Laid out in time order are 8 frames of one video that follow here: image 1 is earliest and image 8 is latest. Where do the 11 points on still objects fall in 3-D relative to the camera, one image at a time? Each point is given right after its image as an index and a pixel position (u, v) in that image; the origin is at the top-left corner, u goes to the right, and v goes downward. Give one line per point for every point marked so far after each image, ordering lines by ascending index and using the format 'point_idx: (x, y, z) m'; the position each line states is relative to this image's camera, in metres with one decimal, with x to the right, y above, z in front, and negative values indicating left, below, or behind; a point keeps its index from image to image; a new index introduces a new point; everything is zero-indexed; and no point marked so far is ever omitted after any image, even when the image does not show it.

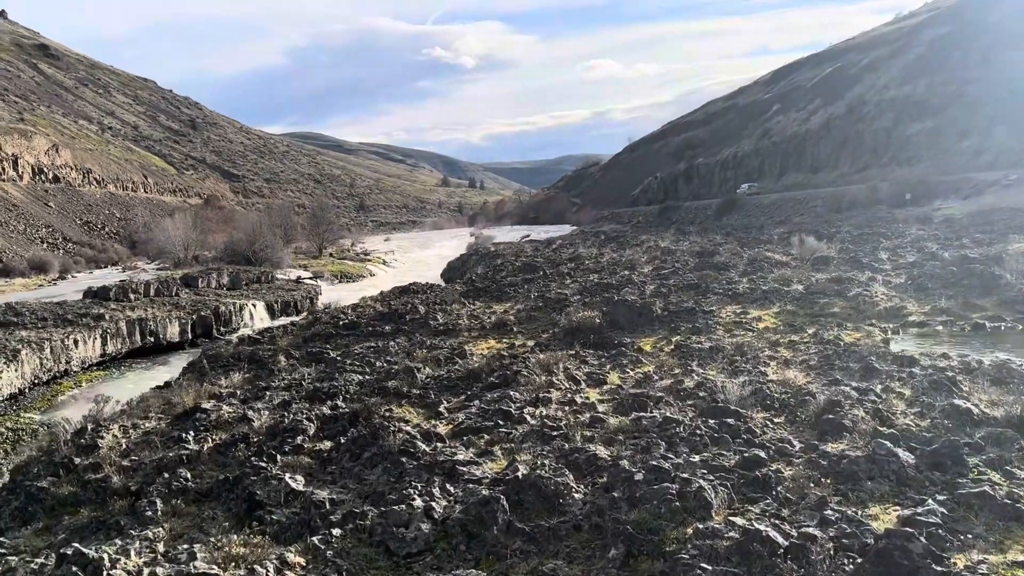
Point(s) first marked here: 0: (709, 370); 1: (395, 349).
0: (+1.6, -0.7, +7.4) m
1: (-1.4, -0.7, +10.7) m
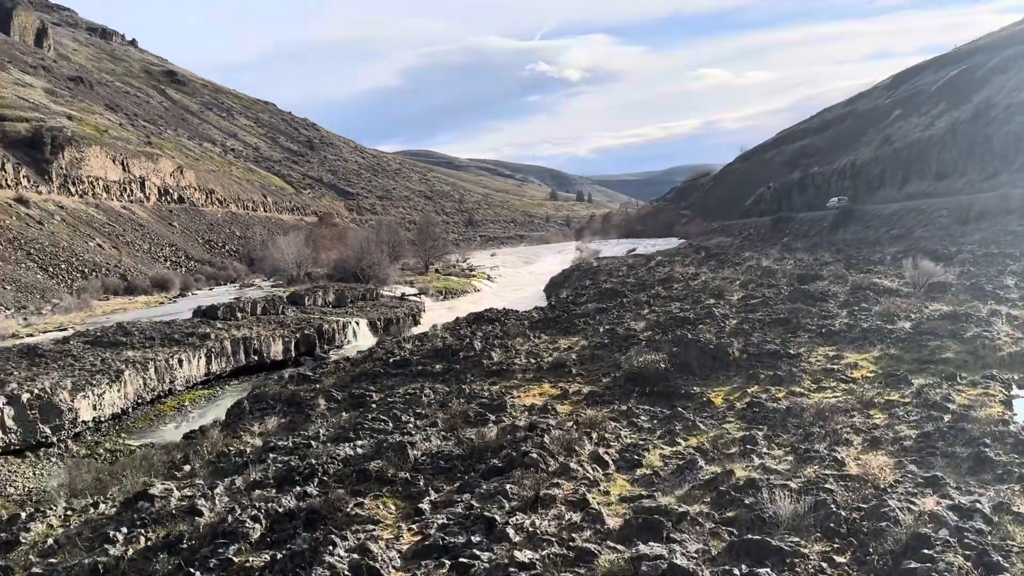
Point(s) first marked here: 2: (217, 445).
0: (+1.7, -1.1, +6.0) m
1: (-0.9, -1.2, +9.6) m
2: (-3.1, -1.7, +9.6) m
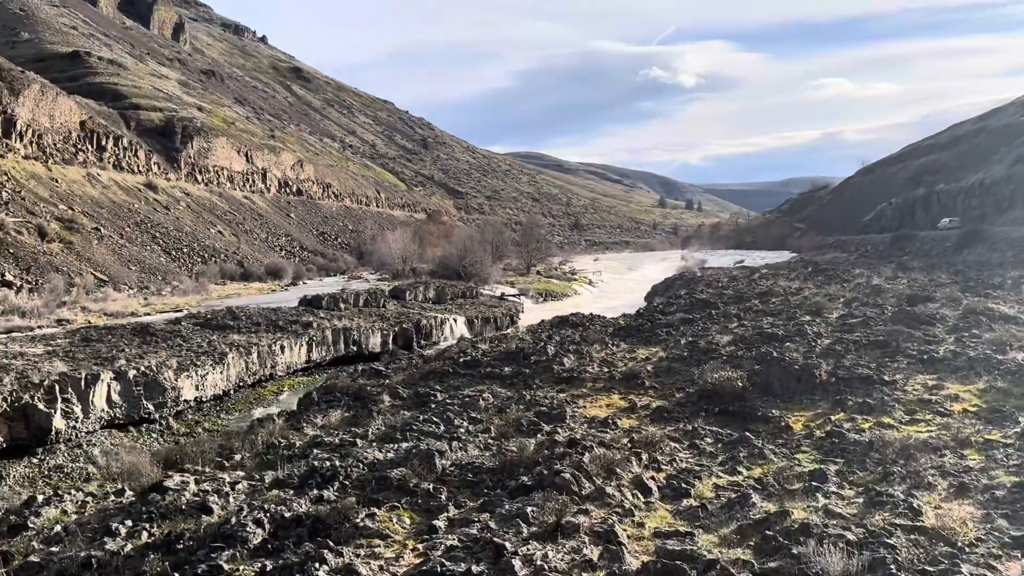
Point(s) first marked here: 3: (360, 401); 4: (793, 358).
0: (+1.9, -1.2, +5.3) m
1: (-0.2, -1.2, +9.2) m
2: (-2.4, -1.5, +9.4) m
3: (-1.9, -1.4, +11.3) m
4: (+3.2, -0.8, +10.4) m
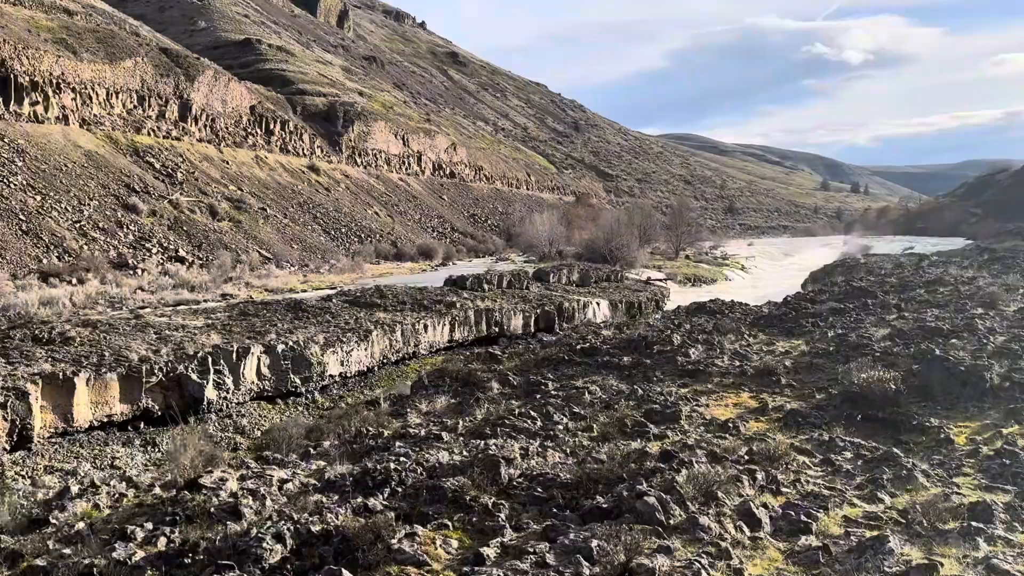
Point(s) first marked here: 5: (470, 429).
0: (+2.3, -1.2, +4.1) m
1: (+0.8, -1.0, +8.3) m
2: (-1.4, -1.3, +8.9) m
3: (-0.5, -1.2, +10.7) m
4: (+4.4, -0.7, +8.9) m
5: (-0.3, -1.1, +7.3) m
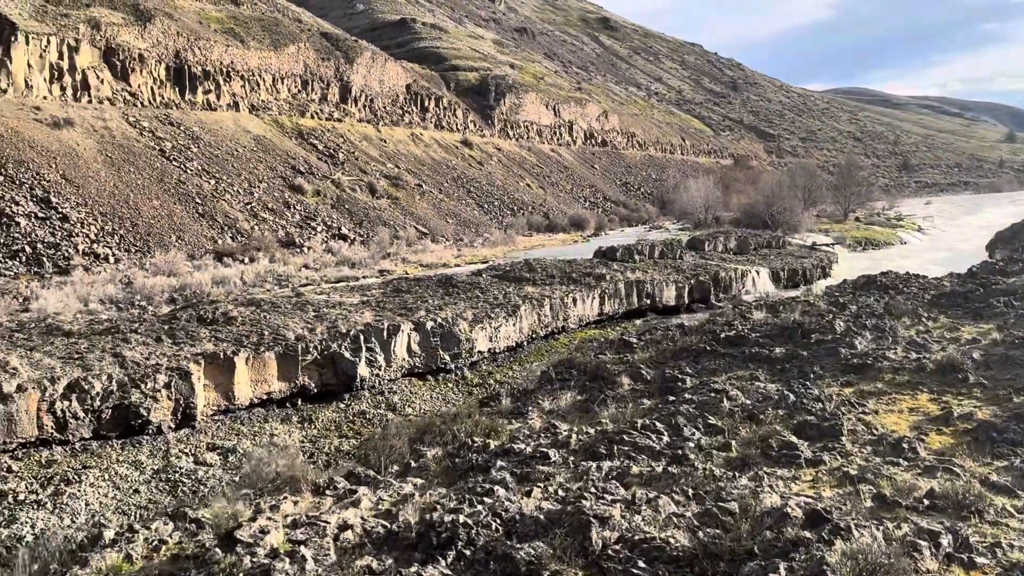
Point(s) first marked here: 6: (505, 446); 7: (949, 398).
0: (+2.6, -1.2, +2.8) m
1: (+1.8, -0.9, +7.2) m
2: (-0.2, -1.2, +8.1) m
3: (+1.0, -1.0, +9.7) m
4: (+5.5, -0.5, +7.1) m
5: (+0.5, -1.1, +6.4) m
6: (-0.1, -1.2, +6.6) m
7: (+3.6, -0.9, +7.4) m
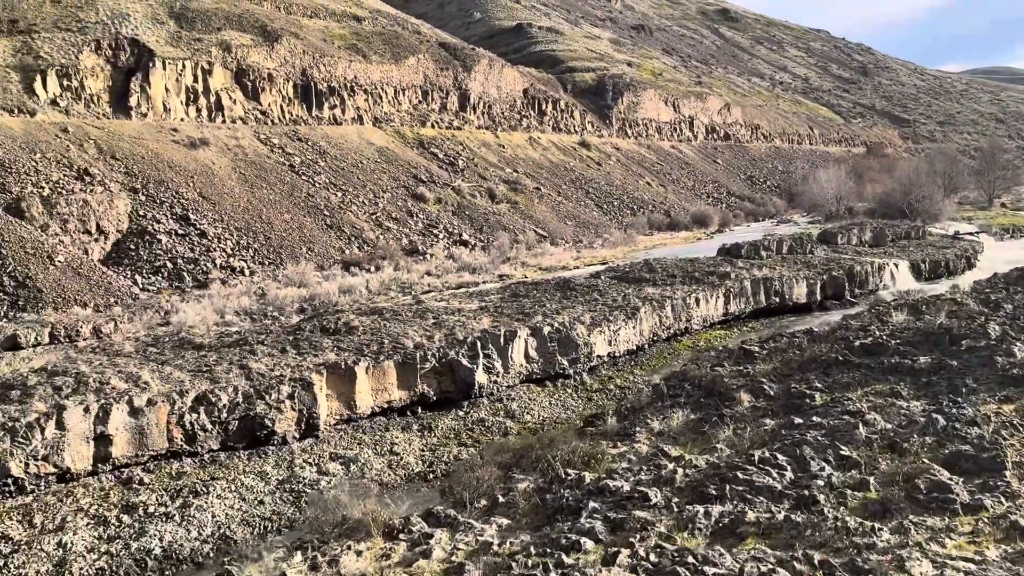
0: (+2.6, -1.2, +1.7) m
1: (+2.5, -0.9, +6.2) m
2: (+0.6, -1.3, +7.3) m
3: (+2.0, -1.1, +8.8) m
4: (+6.1, -0.4, +5.6) m
5: (+1.1, -1.2, +5.5) m
6: (+0.6, -1.3, +5.9) m
7: (+4.2, -0.9, +6.1) m
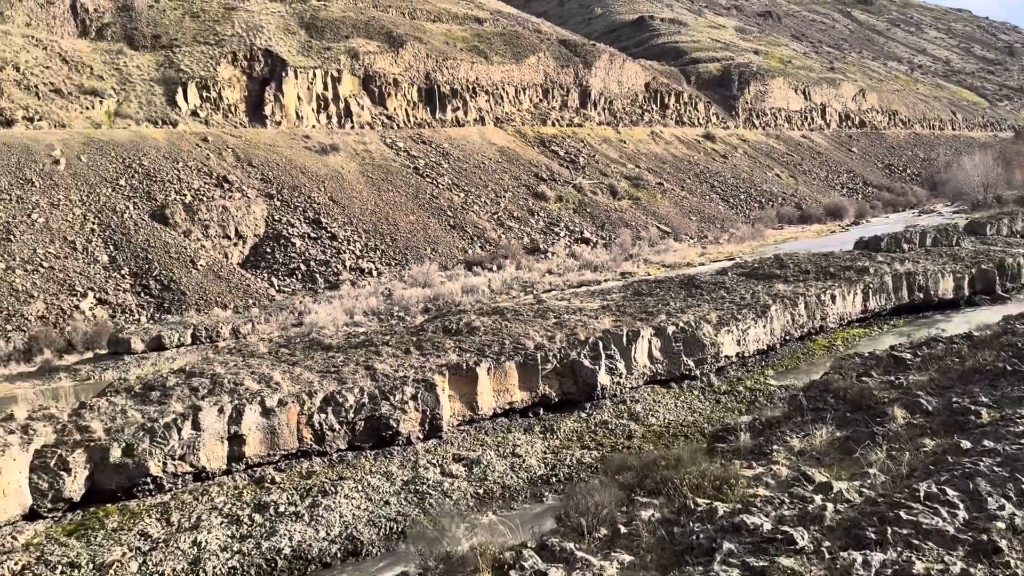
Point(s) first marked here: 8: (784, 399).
0: (+2.8, -1.2, +0.8) m
1: (+3.2, -1.0, +5.2) m
2: (+1.5, -1.4, +6.7) m
3: (+3.1, -1.1, +7.9) m
4: (+6.7, -0.4, +4.2) m
5: (+1.8, -1.2, +4.8) m
6: (+1.3, -1.3, +5.2) m
7: (+5.0, -0.9, +5.0) m
8: (+3.7, -1.5, +12.3) m
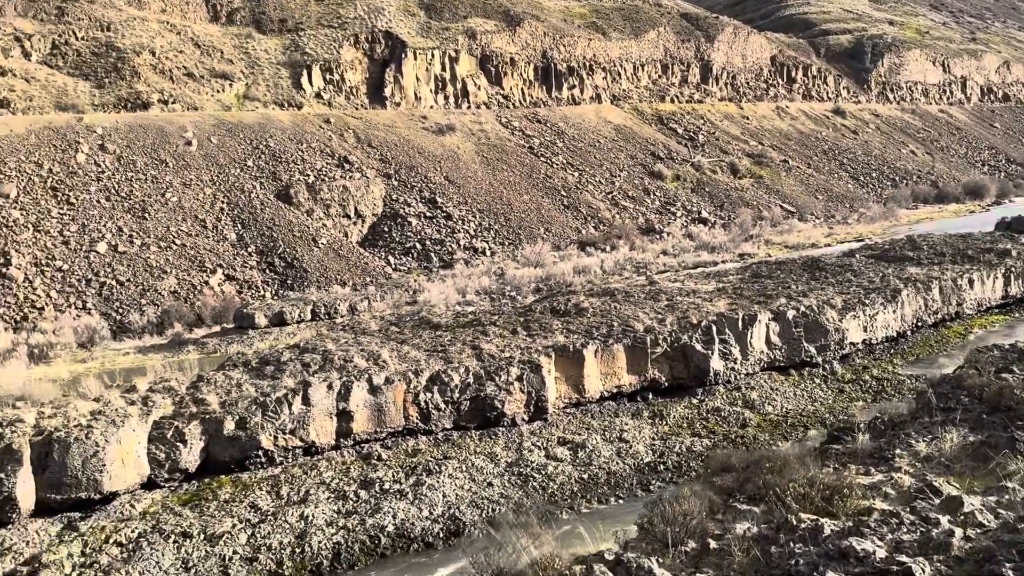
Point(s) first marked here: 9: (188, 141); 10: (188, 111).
0: (+2.6, -1.3, 0.0) m
1: (+3.6, -0.9, +4.3) m
2: (+2.1, -1.3, +5.9) m
3: (+3.8, -1.0, +7.0) m
4: (+6.9, -0.4, +2.8) m
5: (+2.1, -1.2, +4.1) m
6: (+1.7, -1.2, +4.5) m
7: (+5.3, -0.9, +3.8) m
8: (+5.0, -1.3, +11.3) m
9: (-6.8, +3.0, +18.3) m
10: (-7.3, +3.9, +19.7) m
